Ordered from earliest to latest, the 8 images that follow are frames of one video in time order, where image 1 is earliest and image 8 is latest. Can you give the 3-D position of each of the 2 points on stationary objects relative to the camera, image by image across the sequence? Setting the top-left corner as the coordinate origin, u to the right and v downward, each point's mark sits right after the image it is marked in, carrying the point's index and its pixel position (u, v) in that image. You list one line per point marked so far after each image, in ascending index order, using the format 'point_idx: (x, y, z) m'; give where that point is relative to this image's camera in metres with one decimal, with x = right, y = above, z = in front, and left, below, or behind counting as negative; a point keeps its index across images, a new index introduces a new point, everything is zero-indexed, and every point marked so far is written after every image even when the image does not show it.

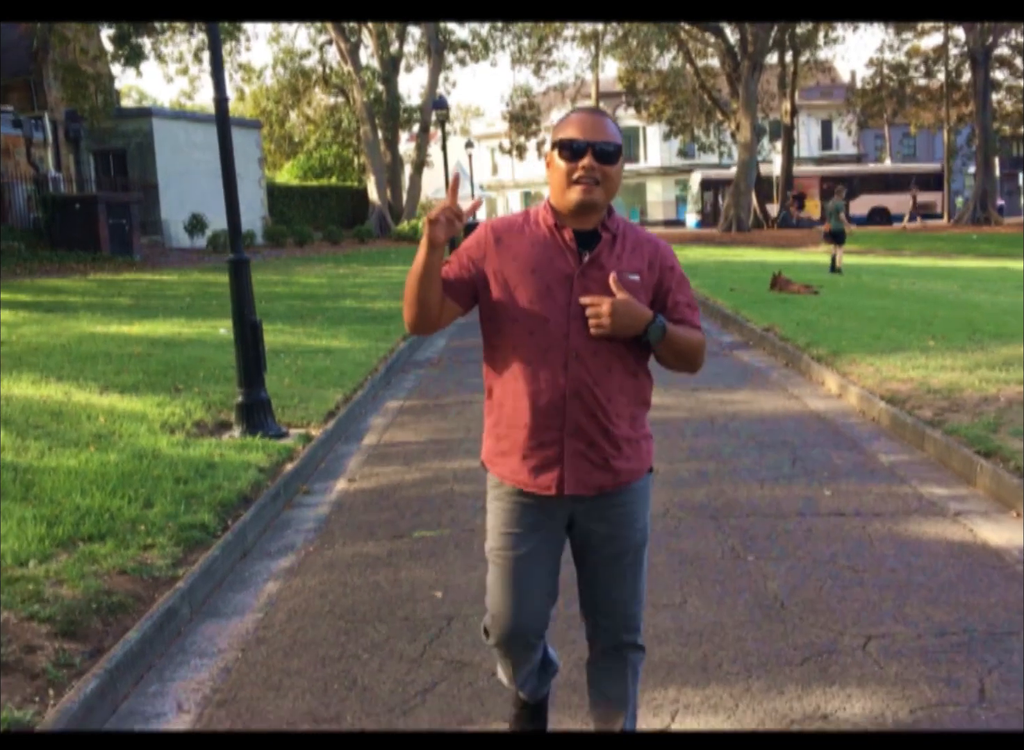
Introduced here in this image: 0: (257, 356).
0: (-2.5, +0.2, +9.7) m
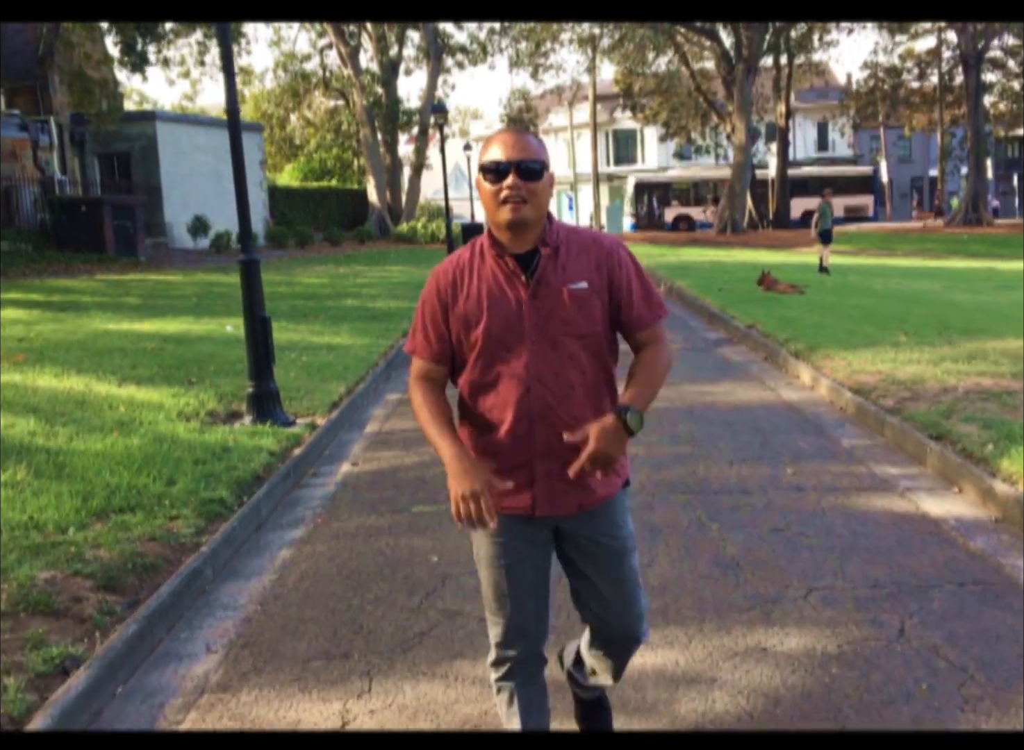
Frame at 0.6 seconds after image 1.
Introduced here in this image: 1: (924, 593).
0: (-2.6, +0.2, +10.4) m
1: (+2.3, -1.2, +5.7) m
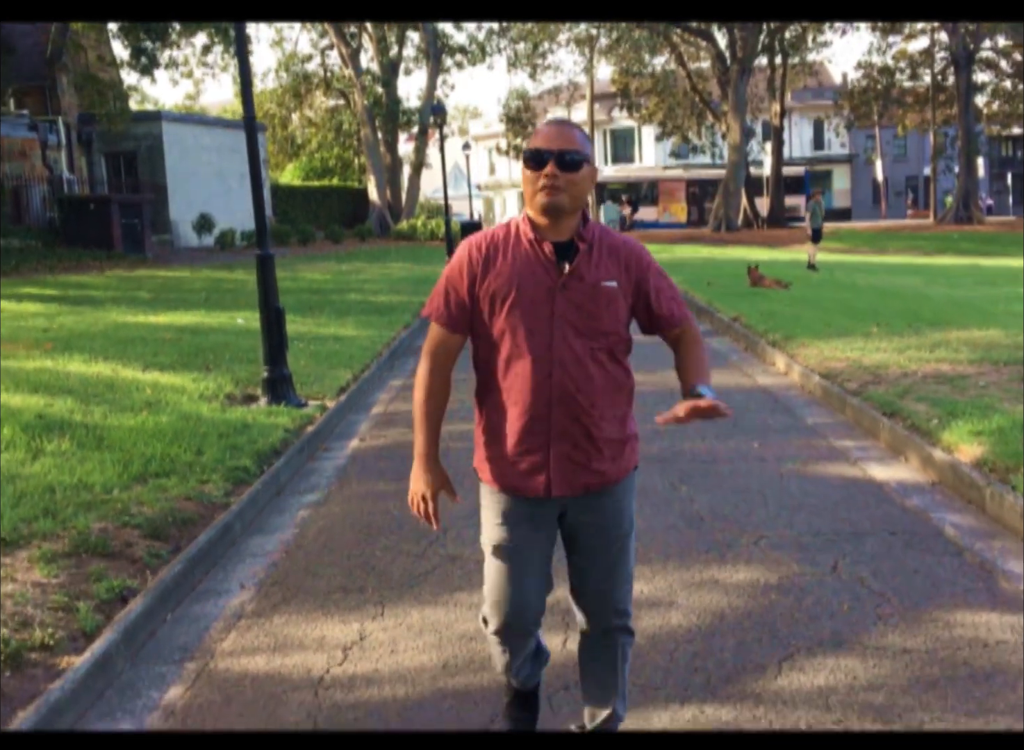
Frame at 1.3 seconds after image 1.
0: (-2.6, +0.4, +11.3) m
1: (+2.3, -1.1, +6.6) m
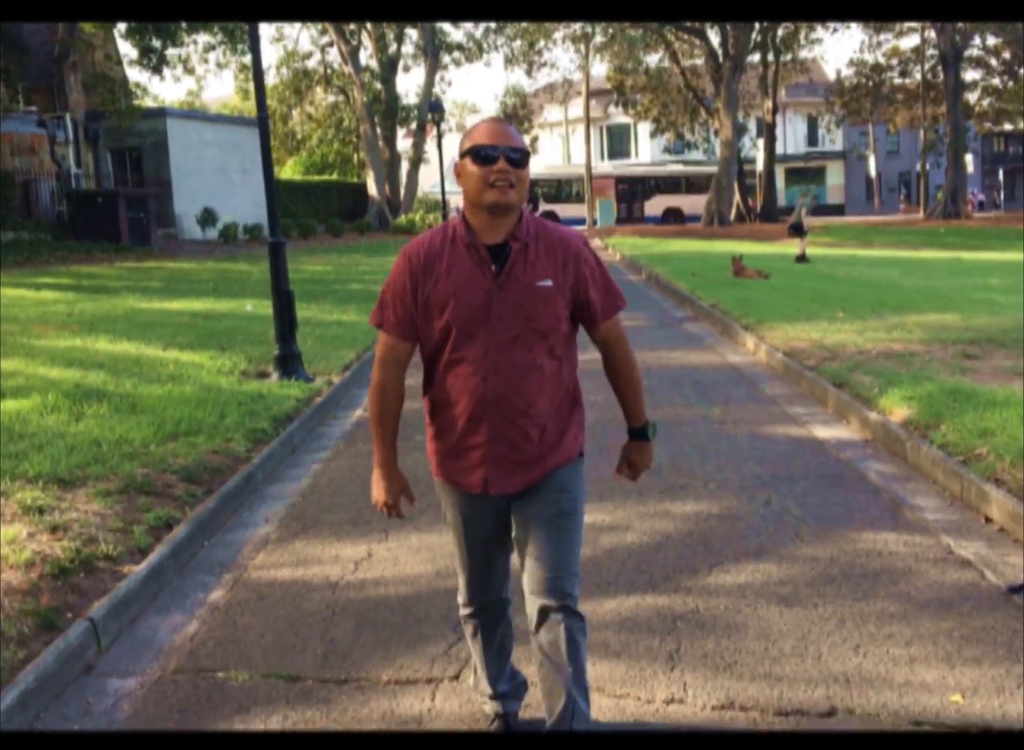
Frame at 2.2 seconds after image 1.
0: (-2.8, +0.7, +12.4) m
1: (+2.1, -0.8, +7.7) m
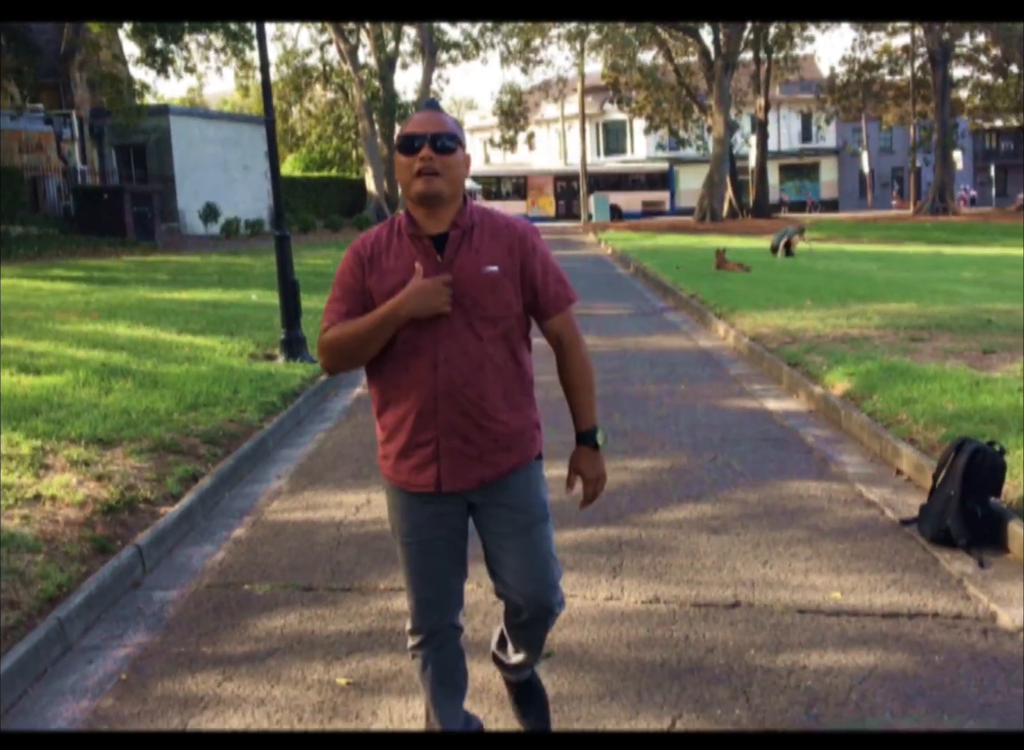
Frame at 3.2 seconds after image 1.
0: (-2.9, +0.9, +13.5) m
1: (+2.0, -0.6, +8.8) m
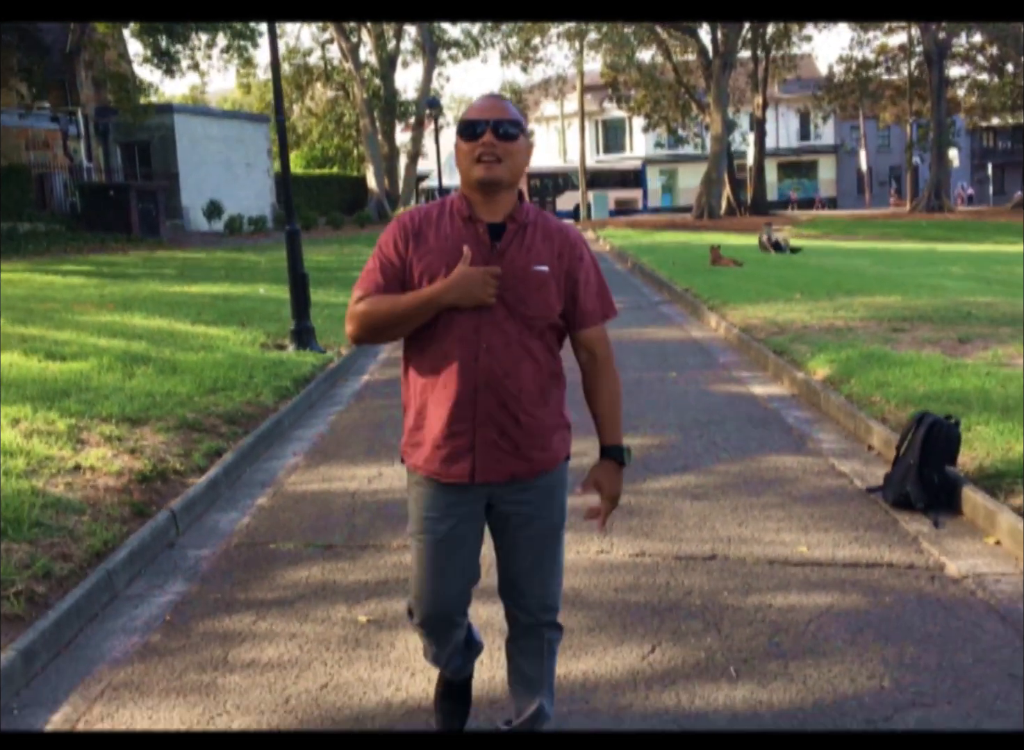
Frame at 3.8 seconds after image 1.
0: (-2.9, +1.1, +14.1) m
1: (+2.0, -0.5, +9.4) m
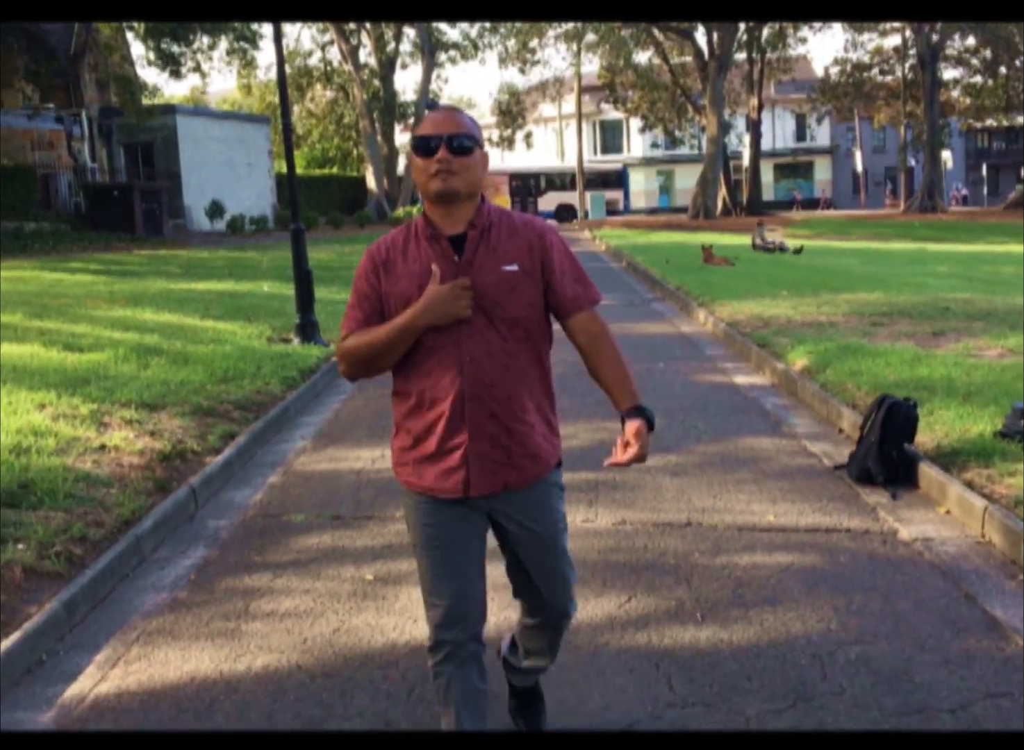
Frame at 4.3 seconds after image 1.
0: (-3.0, +1.2, +14.7) m
1: (+1.9, -0.4, +10.0) m
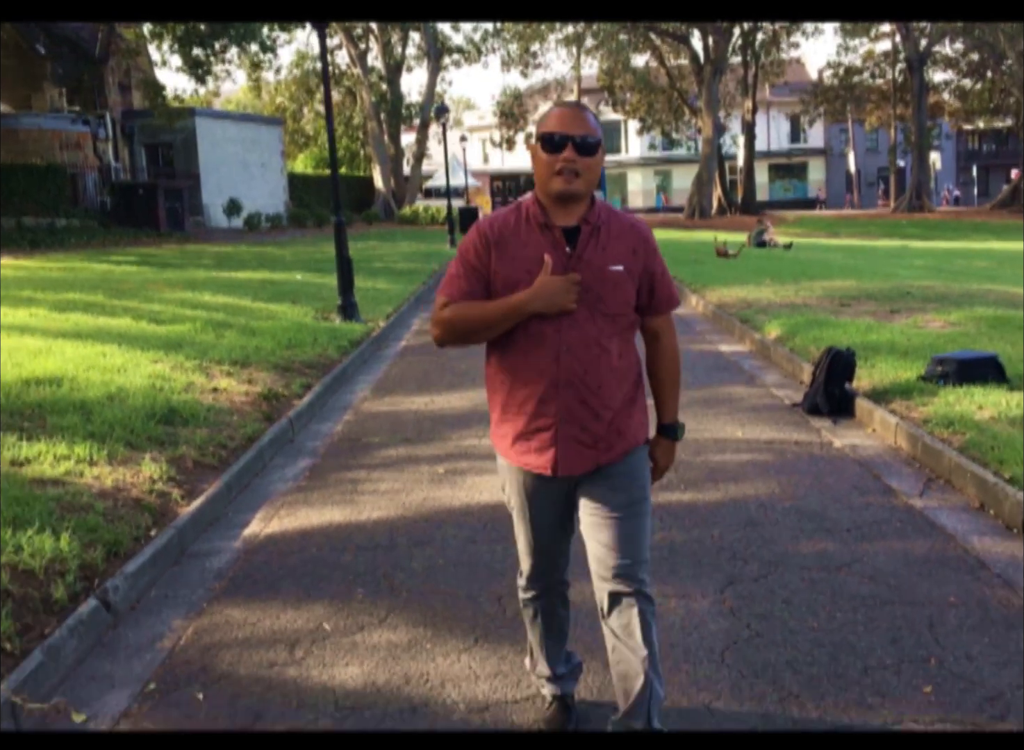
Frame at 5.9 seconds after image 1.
0: (-2.7, +1.6, +16.8) m
1: (+2.2, +0.1, +12.1) m
